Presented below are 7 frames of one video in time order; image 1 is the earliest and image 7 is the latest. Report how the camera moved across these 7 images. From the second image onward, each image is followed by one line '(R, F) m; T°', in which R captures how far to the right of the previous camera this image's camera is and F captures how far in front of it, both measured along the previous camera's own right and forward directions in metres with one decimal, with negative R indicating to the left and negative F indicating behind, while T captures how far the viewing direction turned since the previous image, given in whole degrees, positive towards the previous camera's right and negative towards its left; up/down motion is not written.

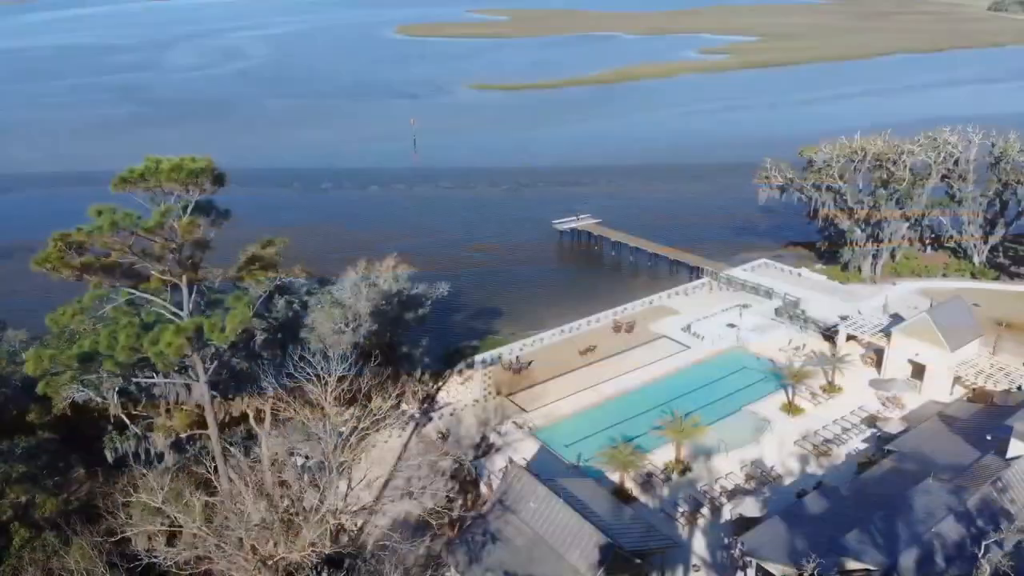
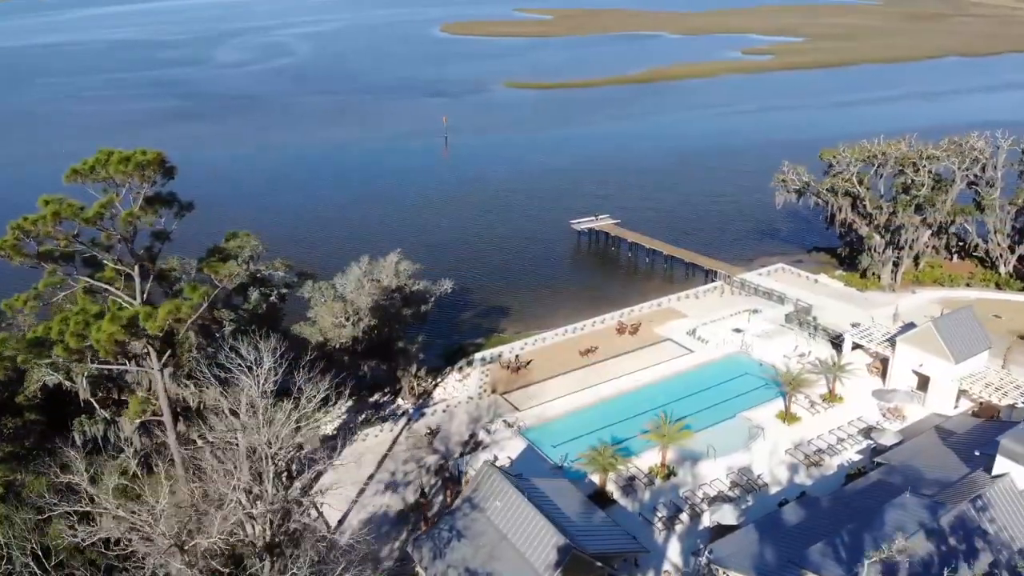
(+2.2, +0.1) m; -3°
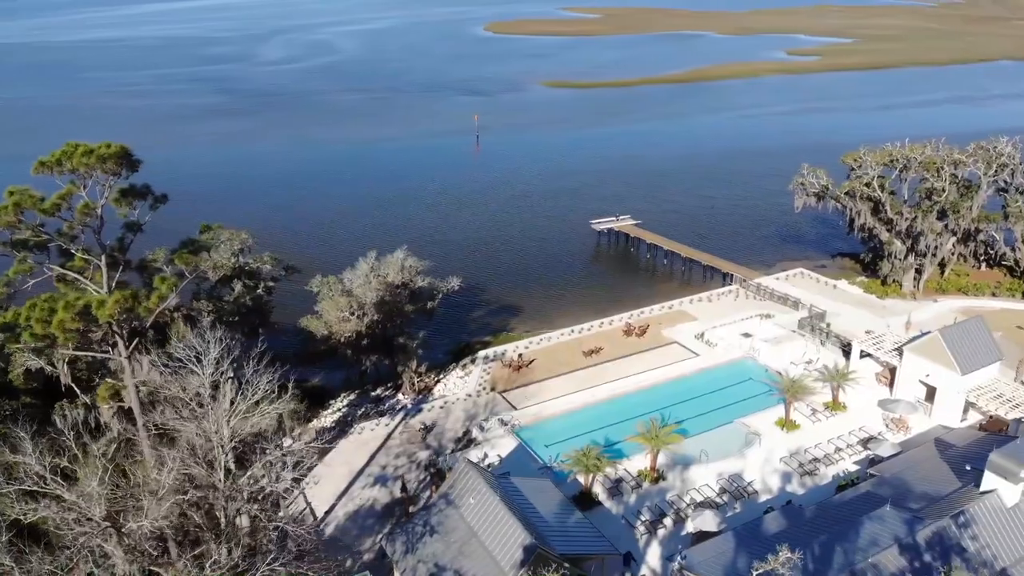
(+2.0, 0.0) m; -3°
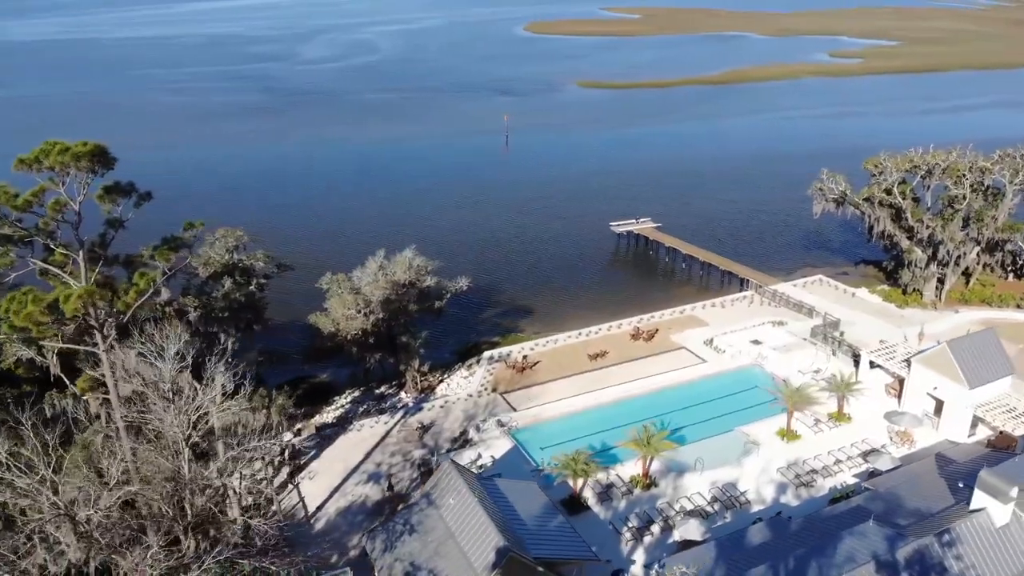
(+1.7, 0.0) m; -3°
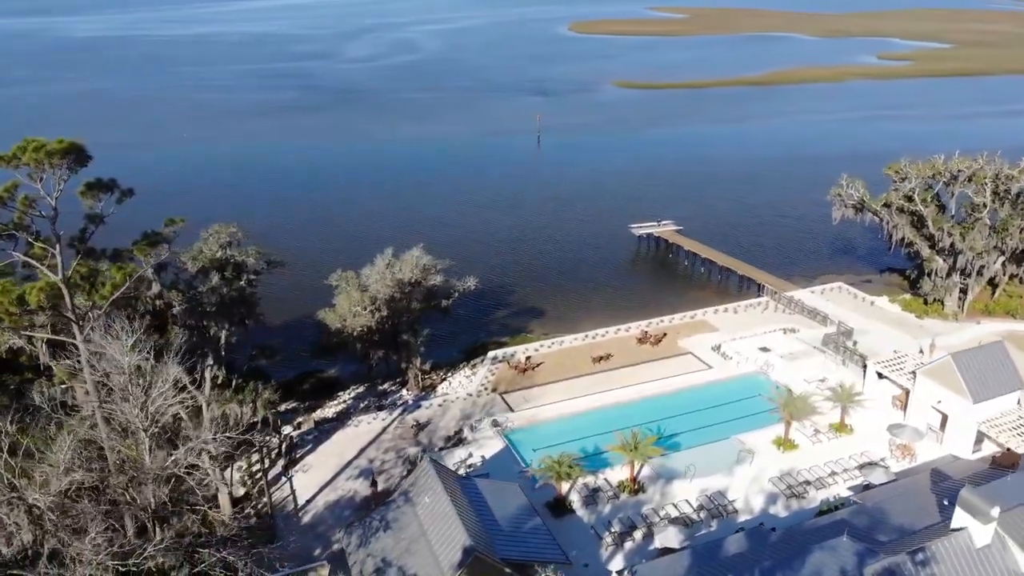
(+2.0, 0.0) m; -3°
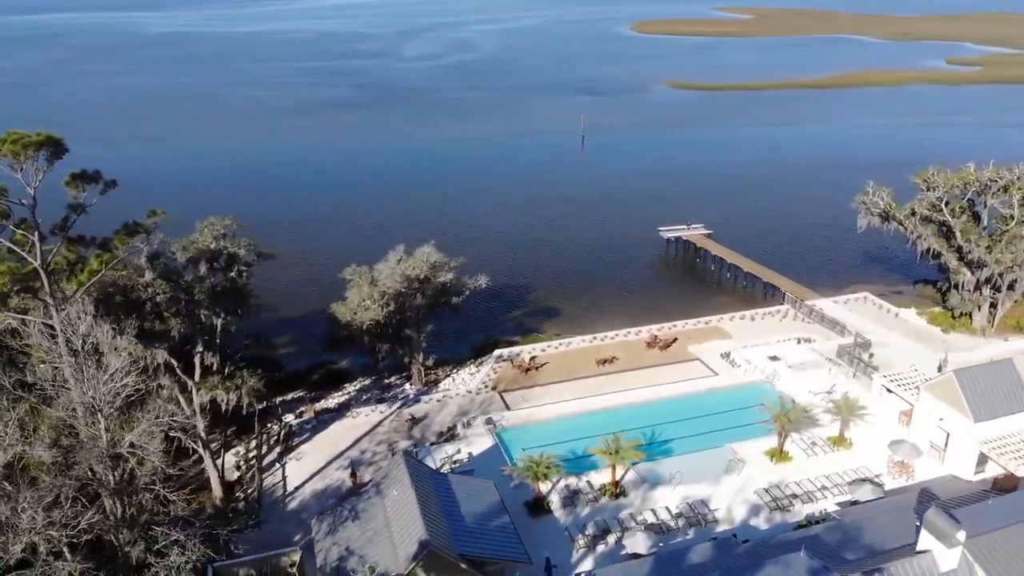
(+2.7, -0.1) m; -4°
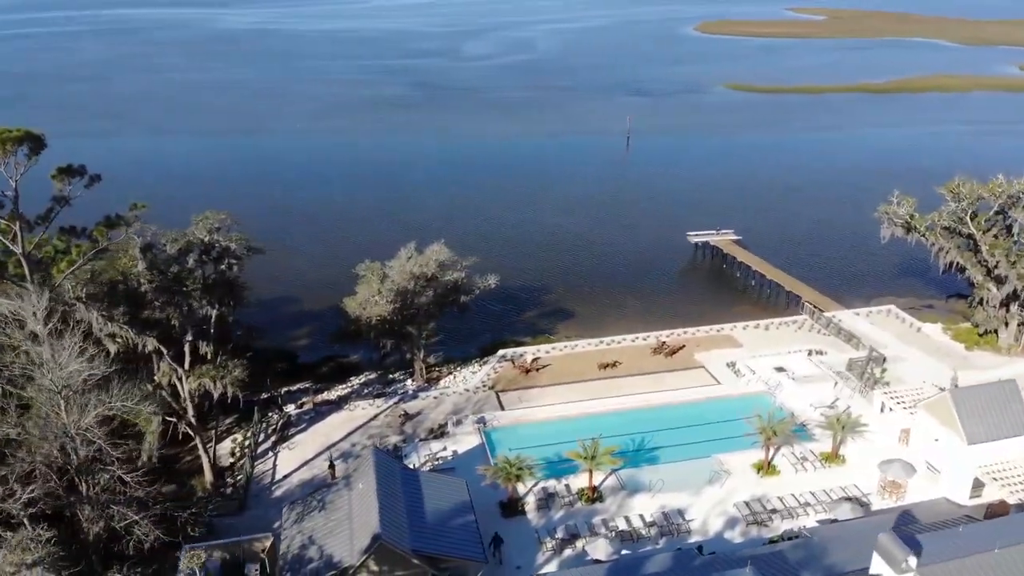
(+2.9, -0.1) m; -5°
